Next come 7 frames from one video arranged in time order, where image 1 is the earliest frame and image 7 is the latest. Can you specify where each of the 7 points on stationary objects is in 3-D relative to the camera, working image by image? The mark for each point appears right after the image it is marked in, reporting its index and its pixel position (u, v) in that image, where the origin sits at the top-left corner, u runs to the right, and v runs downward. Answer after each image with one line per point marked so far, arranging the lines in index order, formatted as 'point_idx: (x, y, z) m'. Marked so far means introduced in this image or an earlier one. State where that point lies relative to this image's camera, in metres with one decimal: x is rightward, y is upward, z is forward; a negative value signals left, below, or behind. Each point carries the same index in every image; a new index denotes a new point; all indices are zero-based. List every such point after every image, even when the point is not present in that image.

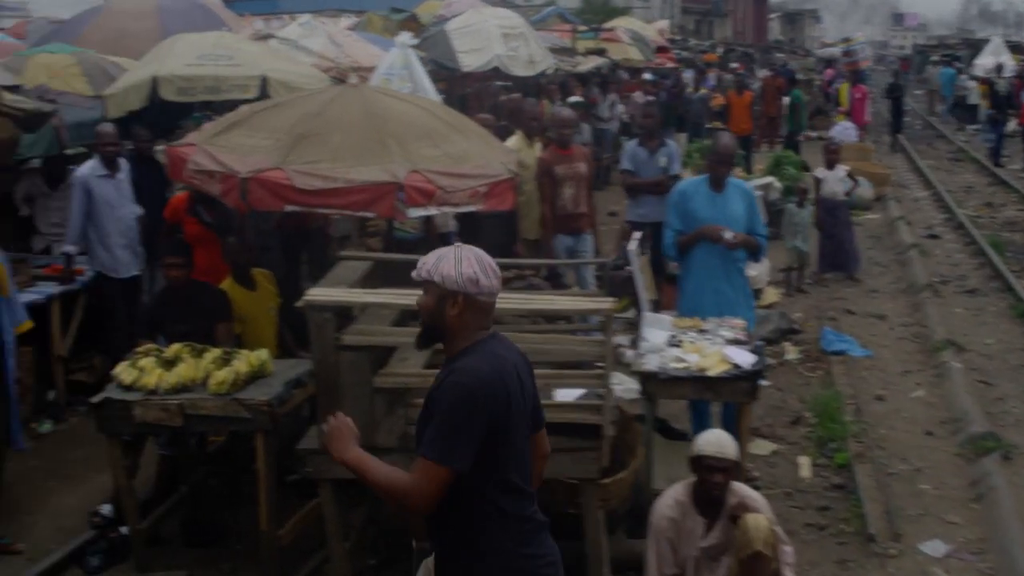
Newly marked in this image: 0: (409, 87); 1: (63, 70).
0: (-0.6, +1.1, +7.2) m
1: (-2.7, +1.3, +8.0) m
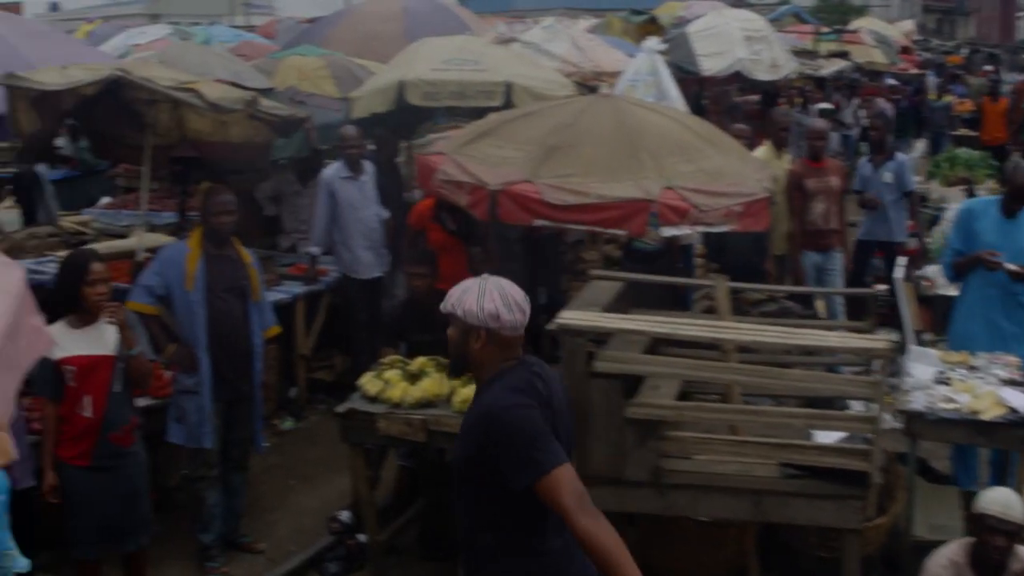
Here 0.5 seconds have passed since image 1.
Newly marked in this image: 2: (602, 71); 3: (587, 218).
0: (+0.8, +1.0, +7.0) m
1: (-1.2, +1.3, +8.2) m
2: (+0.6, +1.4, +8.6) m
3: (+0.3, +0.2, +4.4) m
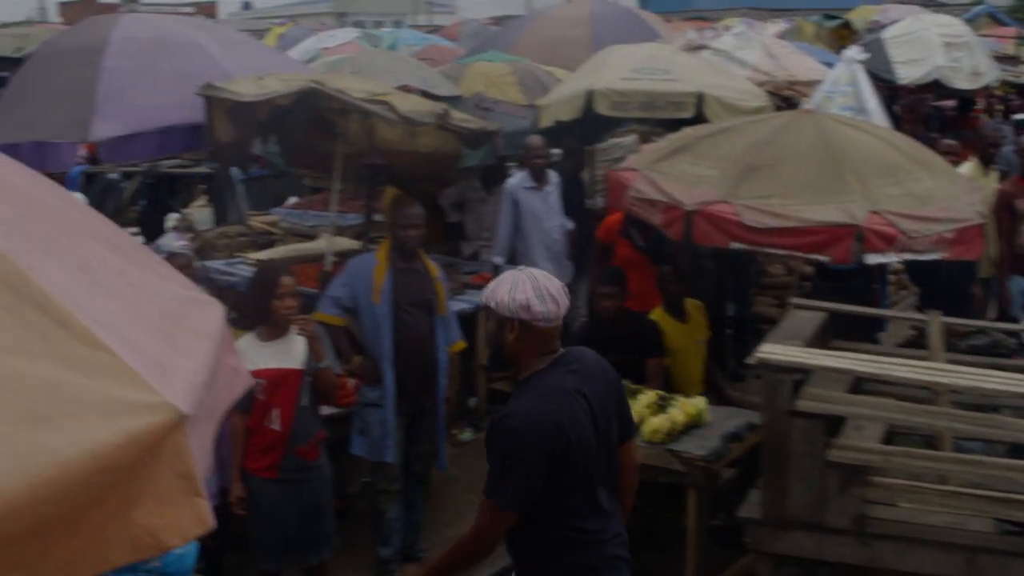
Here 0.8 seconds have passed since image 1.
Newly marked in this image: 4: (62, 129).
0: (+1.7, +0.9, +6.7) m
1: (-0.1, +1.3, +8.1) m
2: (+1.8, +1.3, +8.4) m
3: (+0.9, +0.1, +4.2) m
4: (-1.7, +0.6, +4.8) m
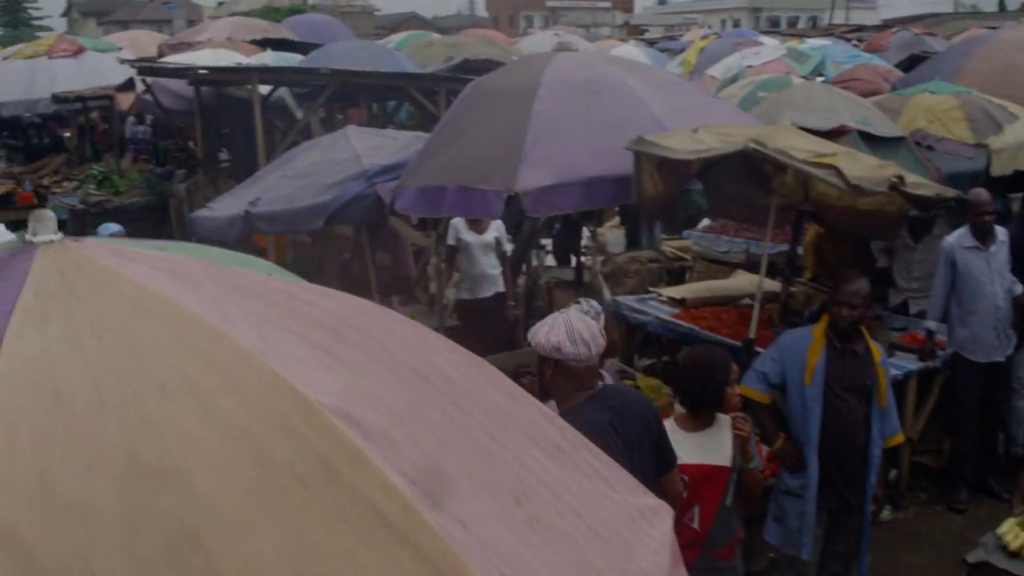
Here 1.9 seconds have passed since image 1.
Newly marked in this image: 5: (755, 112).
0: (+3.7, +0.5, +5.6) m
1: (+2.4, +1.0, +7.4) m
2: (+4.3, +0.9, +7.1) m
3: (+2.1, -0.2, +3.4) m
4: (-0.1, +0.4, +4.7) m
5: (+1.3, +0.9, +7.0) m
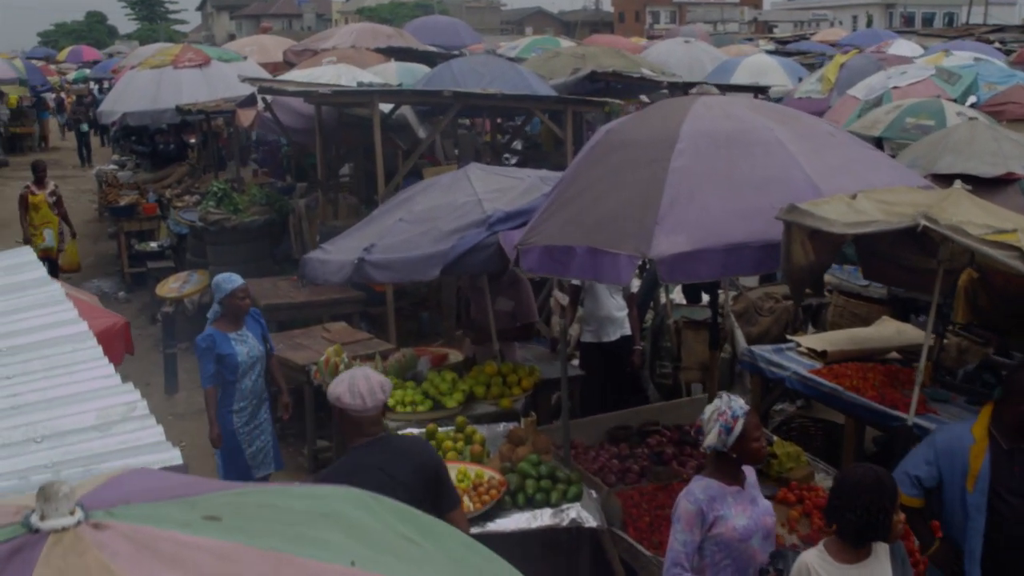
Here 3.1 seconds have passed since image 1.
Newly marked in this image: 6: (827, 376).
0: (+4.2, +0.2, +4.8) m
1: (+3.1, +0.7, +6.8) m
2: (+4.9, +0.5, +6.3) m
3: (+2.4, -0.5, +2.8) m
4: (+0.3, +0.2, +4.3) m
5: (+1.9, +0.7, +6.4) m
6: (+1.5, -0.4, +6.1) m
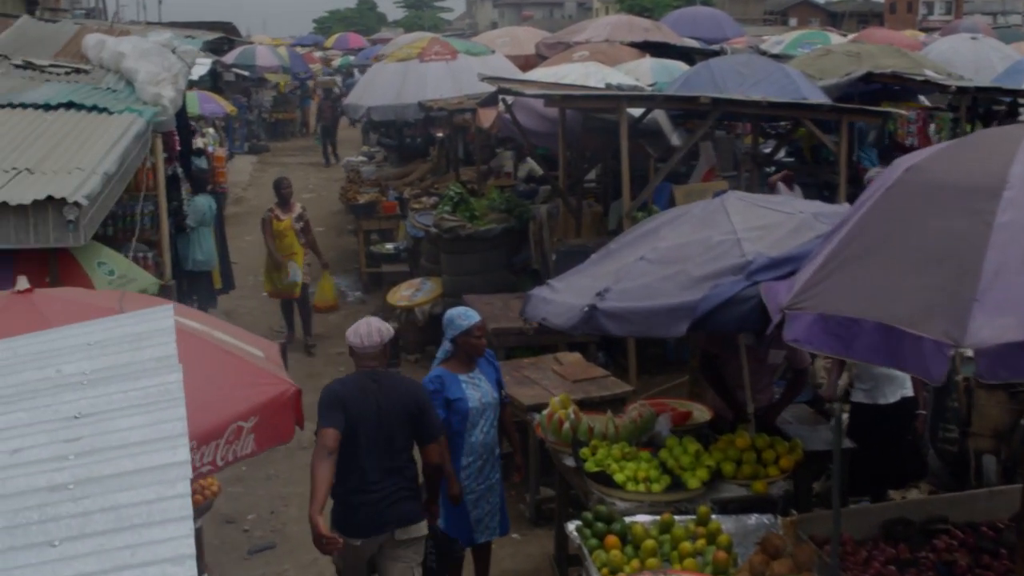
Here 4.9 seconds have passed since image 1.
0: (+4.9, -0.2, +3.0) m
1: (+4.2, +0.3, +5.2) m
2: (+5.9, +0.1, +4.3) m
3: (+2.7, -0.8, +1.4) m
4: (+1.0, -0.1, +3.3) m
5: (+3.0, +0.4, +5.0) m
6: (+2.4, -0.7, +4.9) m
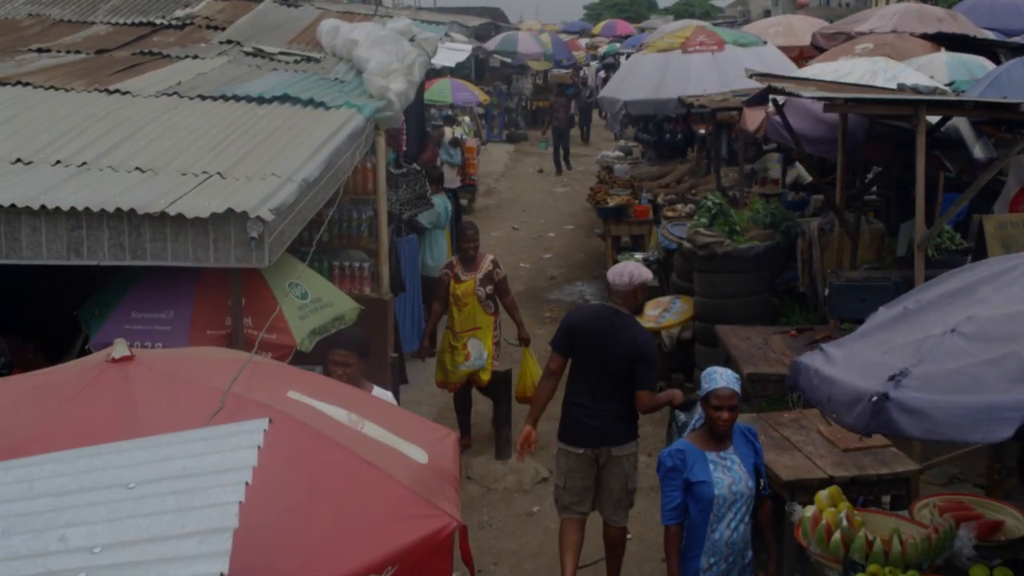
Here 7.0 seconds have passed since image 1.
0: (+5.2, -0.7, +1.0) m
1: (+4.9, -0.1, +3.2) m
2: (+6.4, -0.4, +2.1) m
3: (+2.7, -1.2, -0.2) m
4: (+1.4, -0.3, +2.0) m
5: (+3.7, 0.0, +3.3) m
6: (+3.1, -1.0, +3.3) m
